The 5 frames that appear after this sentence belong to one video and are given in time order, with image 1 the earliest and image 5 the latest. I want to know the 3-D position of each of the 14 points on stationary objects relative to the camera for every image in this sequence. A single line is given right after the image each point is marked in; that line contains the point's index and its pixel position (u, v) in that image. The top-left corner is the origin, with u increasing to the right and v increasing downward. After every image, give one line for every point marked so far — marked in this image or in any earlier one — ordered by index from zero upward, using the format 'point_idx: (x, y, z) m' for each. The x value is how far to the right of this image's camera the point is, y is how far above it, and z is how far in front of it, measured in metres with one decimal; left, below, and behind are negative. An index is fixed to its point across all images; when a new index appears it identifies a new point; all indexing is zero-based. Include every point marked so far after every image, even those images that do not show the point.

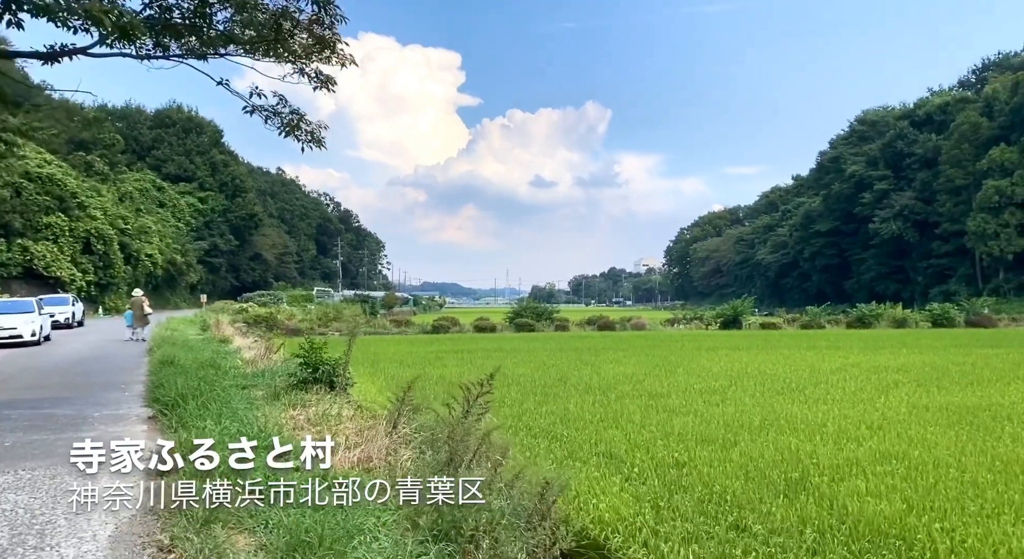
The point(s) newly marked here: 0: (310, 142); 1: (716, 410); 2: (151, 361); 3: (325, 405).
0: (-1.8, +1.3, +6.5) m
1: (+2.7, -1.7, +9.4) m
2: (-5.1, -1.2, +10.1) m
3: (-1.6, -1.1, +6.1) m
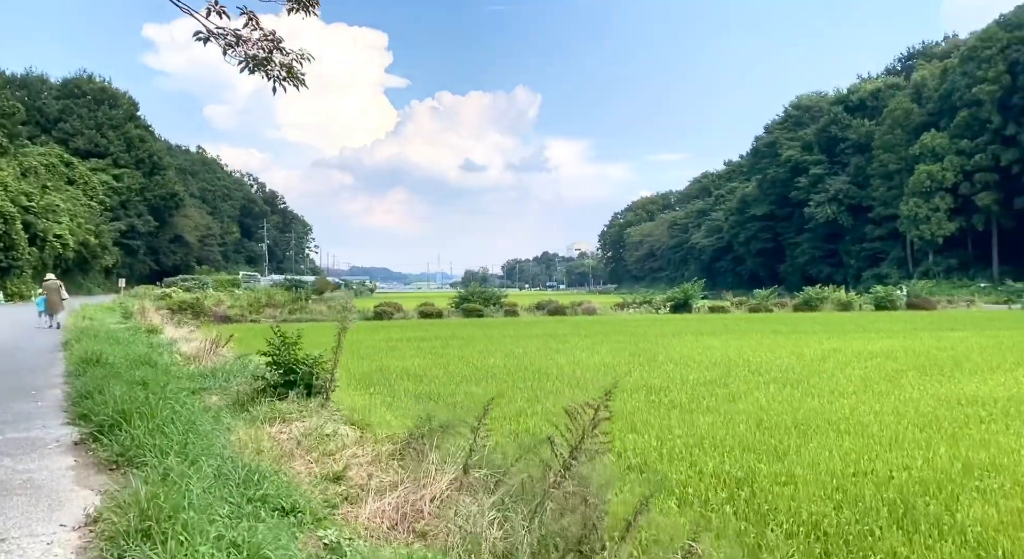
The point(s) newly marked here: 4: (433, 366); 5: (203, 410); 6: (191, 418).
0: (-1.6, +1.4, +5.1) m
1: (+2.6, -1.5, +8.4) m
2: (-5.2, -0.9, +8.4) m
3: (-1.3, -0.9, +4.8) m
4: (-1.4, -1.6, +13.2) m
5: (-2.1, -0.9, +4.8) m
6: (-1.9, -0.8, +4.3) m
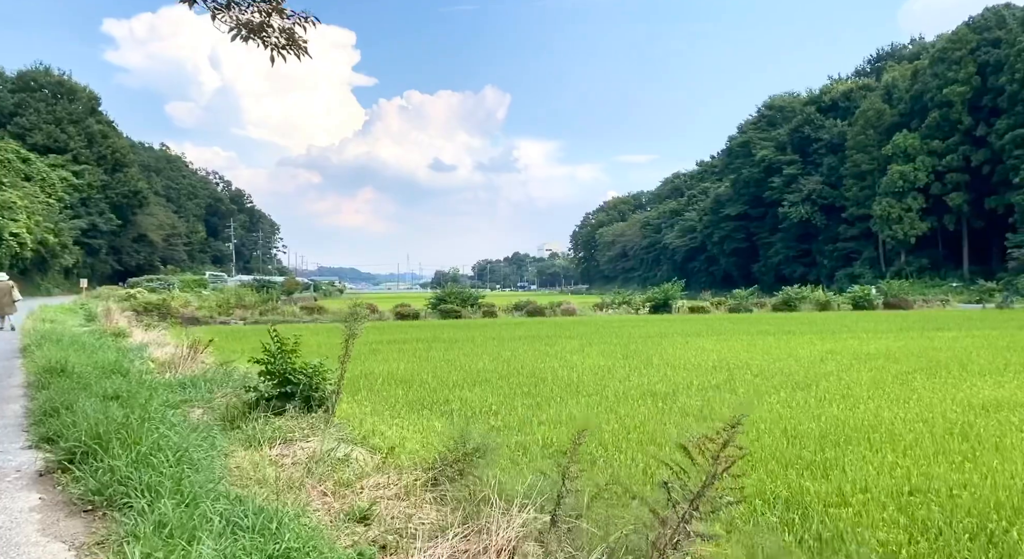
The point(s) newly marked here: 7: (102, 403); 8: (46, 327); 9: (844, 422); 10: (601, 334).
0: (-1.4, +1.4, +4.5) m
1: (+2.6, -1.5, +8.0) m
2: (-5.1, -0.9, +7.6) m
3: (-1.1, -0.9, +4.2) m
4: (-1.6, -1.6, +12.5) m
5: (-1.9, -0.9, +4.2) m
6: (-1.7, -0.8, +3.7) m
7: (-2.7, -0.8, +4.8) m
8: (-8.8, -0.9, +13.6) m
9: (+3.4, -1.5, +7.3) m
10: (+2.4, -1.5, +19.8) m
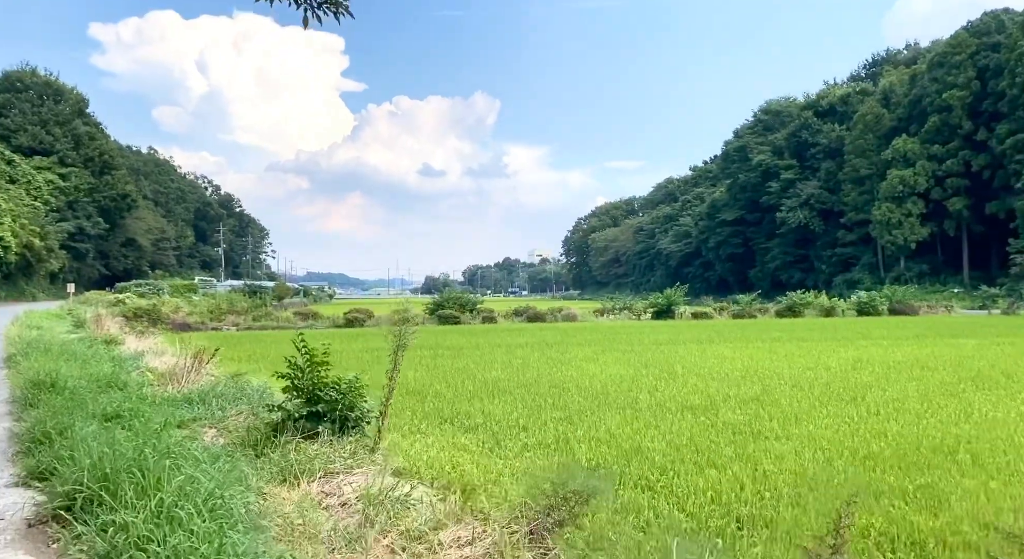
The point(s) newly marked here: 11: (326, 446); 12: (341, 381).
0: (-1.0, +1.4, +3.8) m
1: (+3.0, -1.5, +7.3) m
2: (-4.7, -1.0, +6.9) m
3: (-0.7, -1.0, +3.5) m
4: (-1.3, -1.7, +11.8) m
5: (-1.4, -0.9, +3.5) m
6: (-1.3, -0.8, +3.0) m
7: (-2.3, -0.8, +4.0) m
8: (-8.5, -1.0, +12.8) m
9: (+3.8, -1.5, +6.7) m
10: (+2.6, -1.6, +19.2) m
11: (-1.1, -0.9, +4.1) m
12: (-1.1, -0.7, +4.7) m
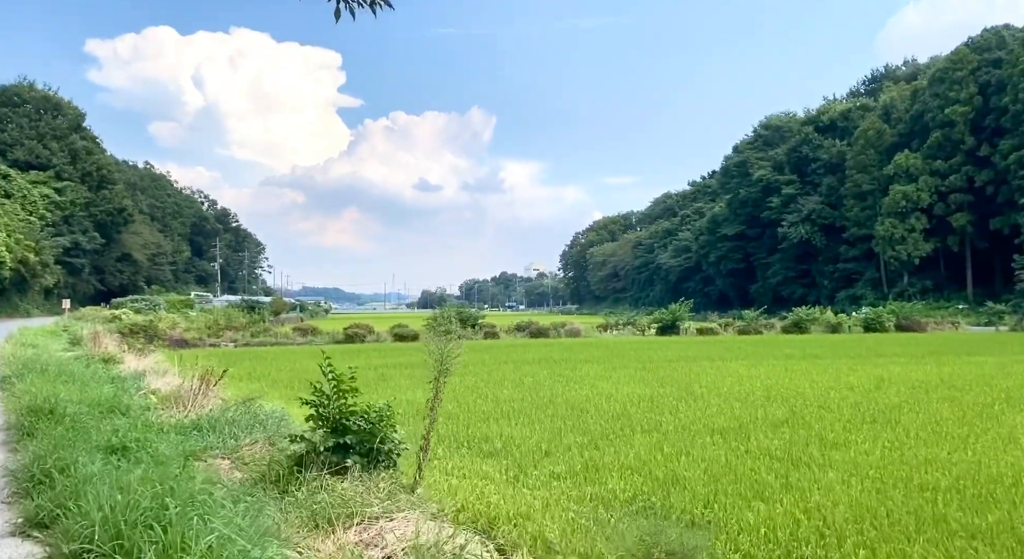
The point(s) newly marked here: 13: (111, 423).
0: (-0.7, +1.3, +3.5) m
1: (+3.2, -1.7, +6.9) m
2: (-4.5, -1.1, +6.4) m
3: (-0.4, -1.0, +3.1) m
4: (-1.1, -1.9, +11.4) m
5: (-1.2, -1.0, +3.1) m
6: (-1.0, -0.9, +2.6) m
7: (-2.1, -0.9, +3.6) m
8: (-8.3, -1.3, +12.4) m
9: (+4.0, -1.7, +6.3) m
10: (+2.8, -2.0, +18.8) m
11: (-0.8, -1.0, +3.8) m
12: (-0.9, -0.8, +4.3) m
13: (-2.8, -1.0, +4.9) m
